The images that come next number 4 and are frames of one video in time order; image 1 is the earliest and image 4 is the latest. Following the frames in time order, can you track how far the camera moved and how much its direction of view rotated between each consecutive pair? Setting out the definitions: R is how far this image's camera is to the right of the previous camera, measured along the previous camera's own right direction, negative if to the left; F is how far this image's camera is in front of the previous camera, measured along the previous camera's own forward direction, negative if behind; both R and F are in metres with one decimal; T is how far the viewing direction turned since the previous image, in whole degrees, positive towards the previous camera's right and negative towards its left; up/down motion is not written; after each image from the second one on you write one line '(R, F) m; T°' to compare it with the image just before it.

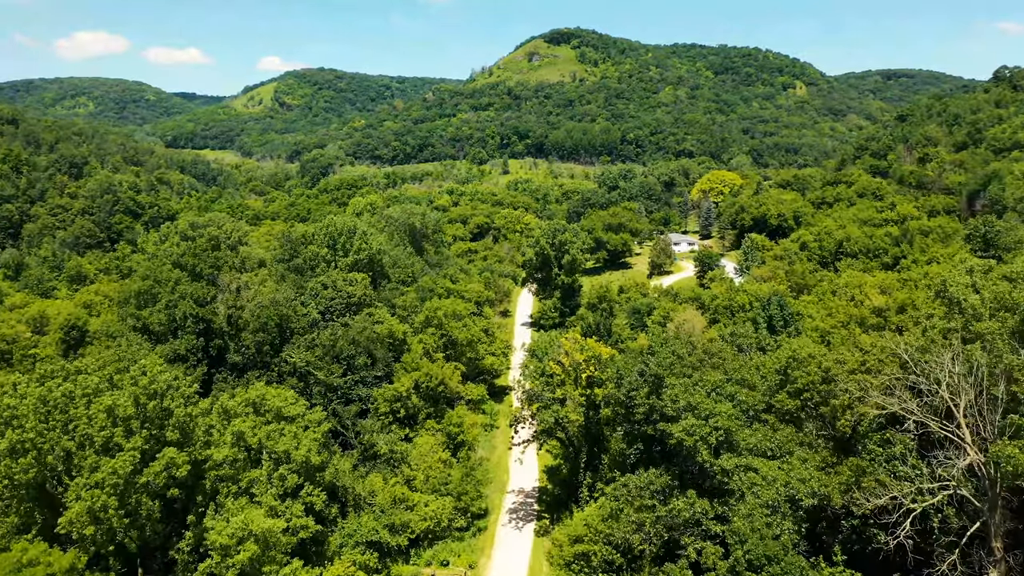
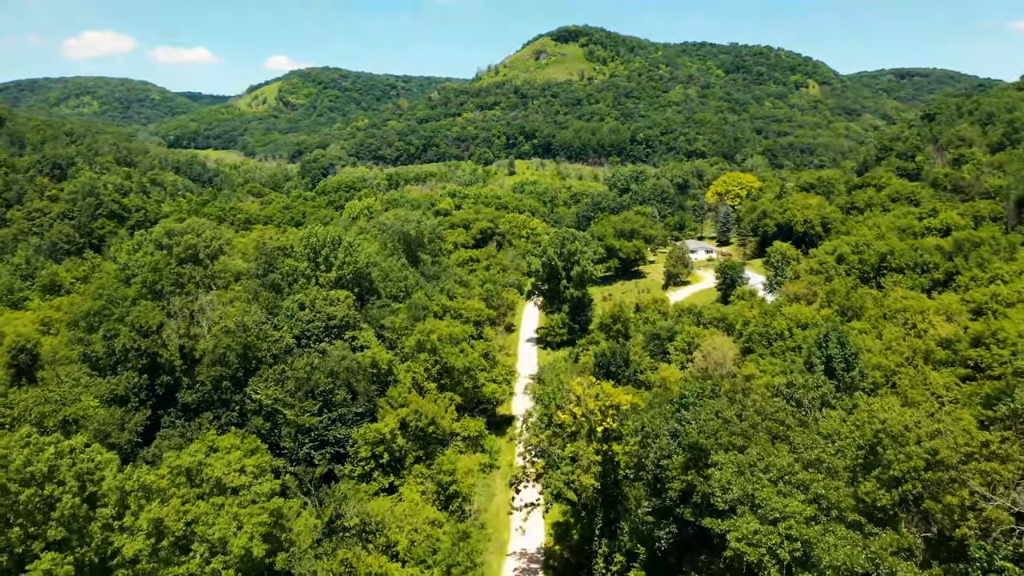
(+0.3, +6.2) m; -1°
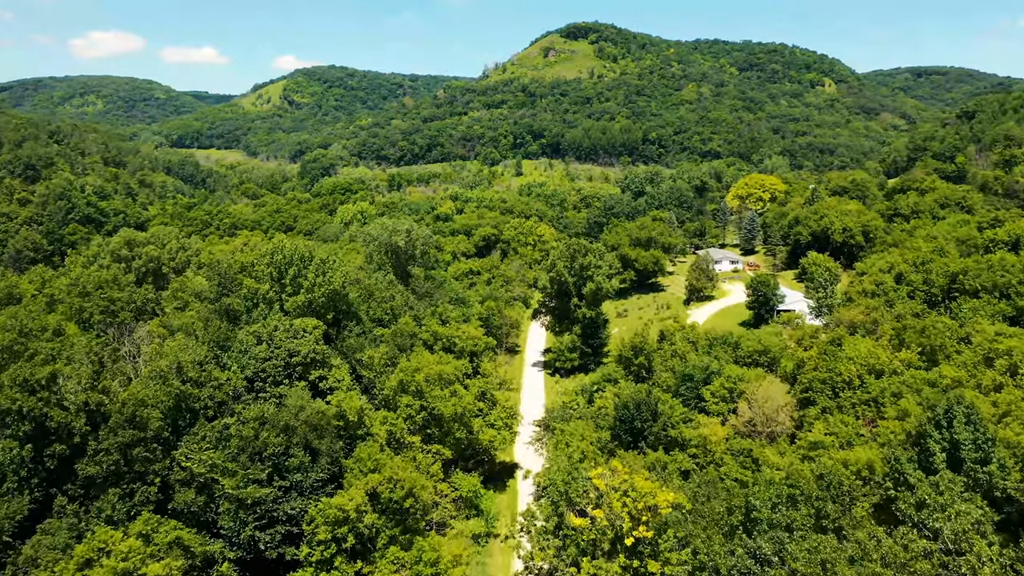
(+0.4, +8.0) m; -1°
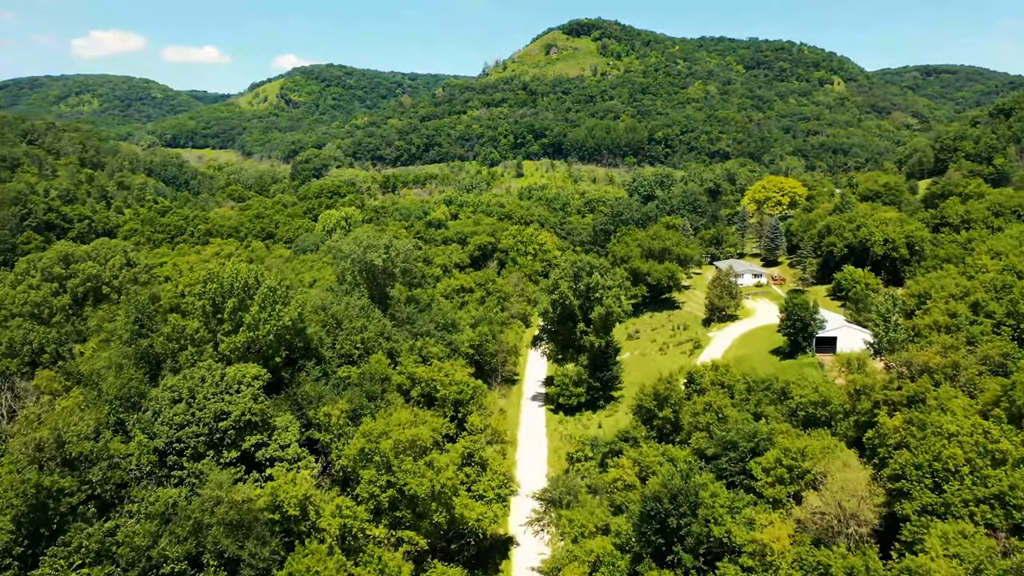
(+0.5, +8.3) m; 0°
